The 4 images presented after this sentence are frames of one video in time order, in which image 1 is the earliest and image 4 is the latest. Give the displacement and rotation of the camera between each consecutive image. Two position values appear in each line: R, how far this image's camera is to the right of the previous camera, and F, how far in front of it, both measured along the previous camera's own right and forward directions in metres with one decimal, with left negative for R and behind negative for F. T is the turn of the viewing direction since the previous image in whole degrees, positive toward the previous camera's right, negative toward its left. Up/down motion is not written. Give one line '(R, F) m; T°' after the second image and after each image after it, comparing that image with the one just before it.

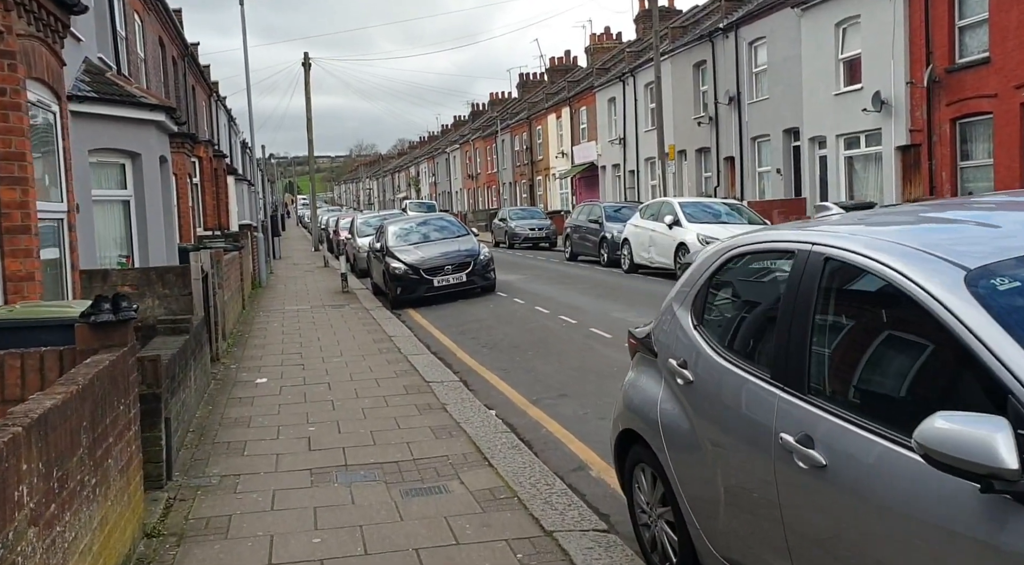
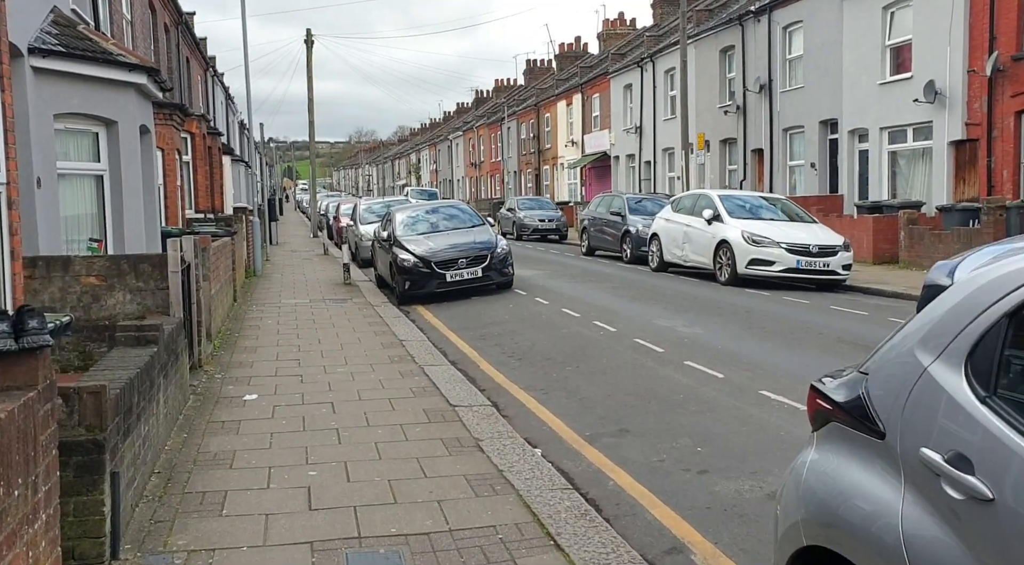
(-0.4, +1.6) m; 0°
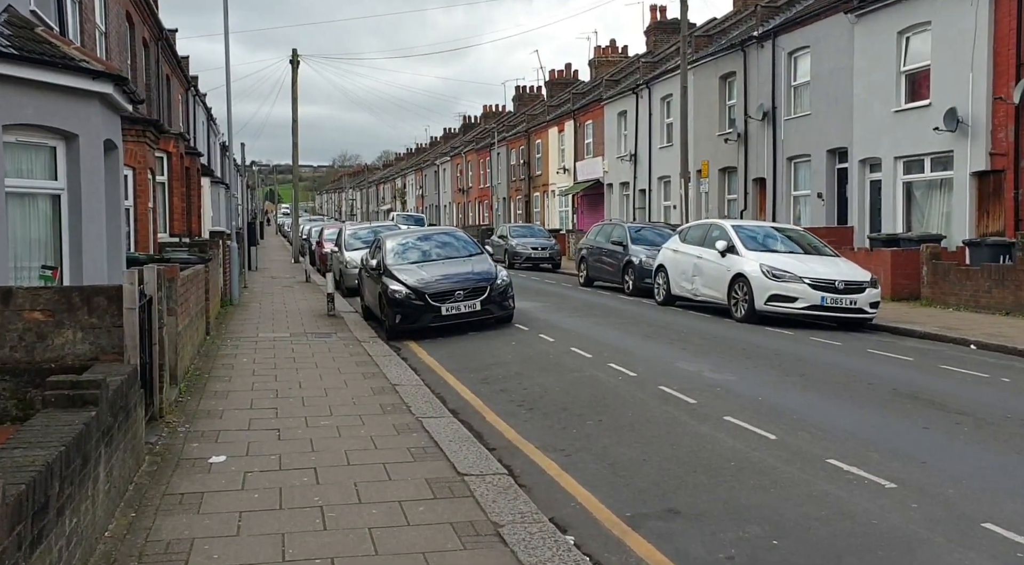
(-0.3, +1.1) m; +1°
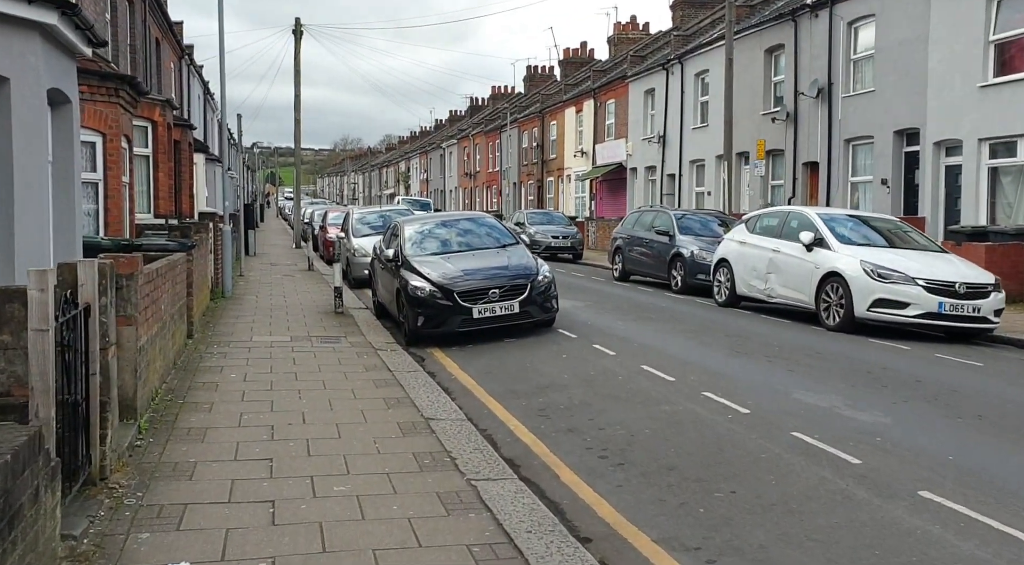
(-0.6, +2.3) m; 0°
